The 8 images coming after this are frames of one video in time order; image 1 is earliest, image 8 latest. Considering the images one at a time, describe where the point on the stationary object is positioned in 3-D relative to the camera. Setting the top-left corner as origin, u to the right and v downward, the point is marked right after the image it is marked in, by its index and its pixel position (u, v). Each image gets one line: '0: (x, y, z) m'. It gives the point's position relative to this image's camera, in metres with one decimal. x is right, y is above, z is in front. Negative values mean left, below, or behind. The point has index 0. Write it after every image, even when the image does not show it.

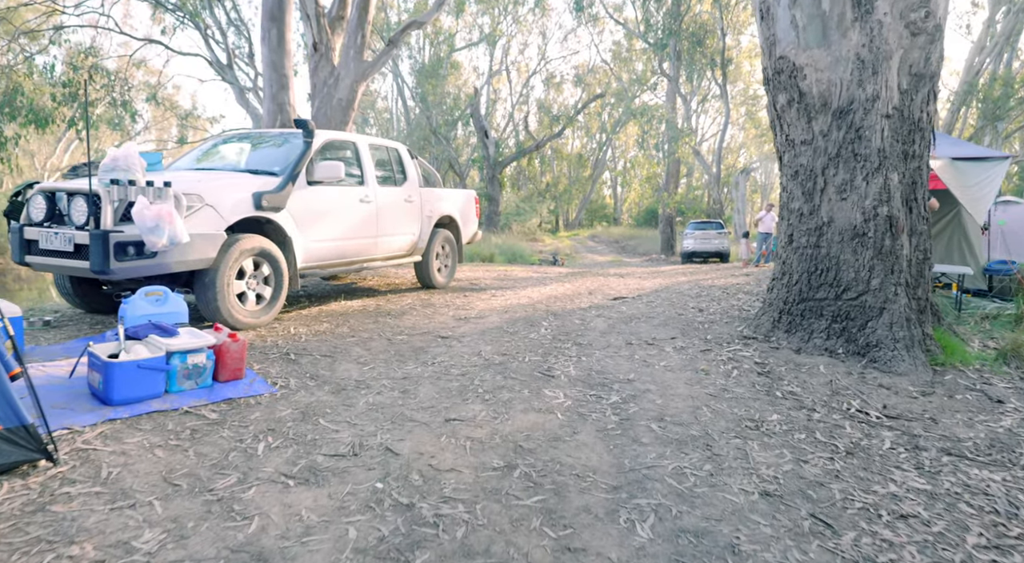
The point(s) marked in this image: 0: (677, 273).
0: (+3.2, +0.1, +12.1) m
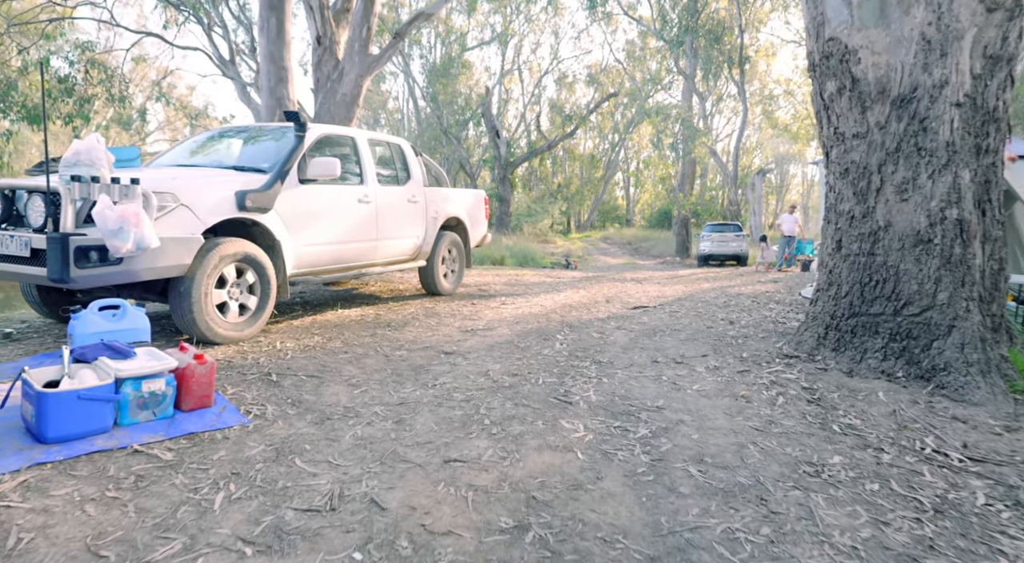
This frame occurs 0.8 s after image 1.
0: (+3.4, 0.0, +11.4) m
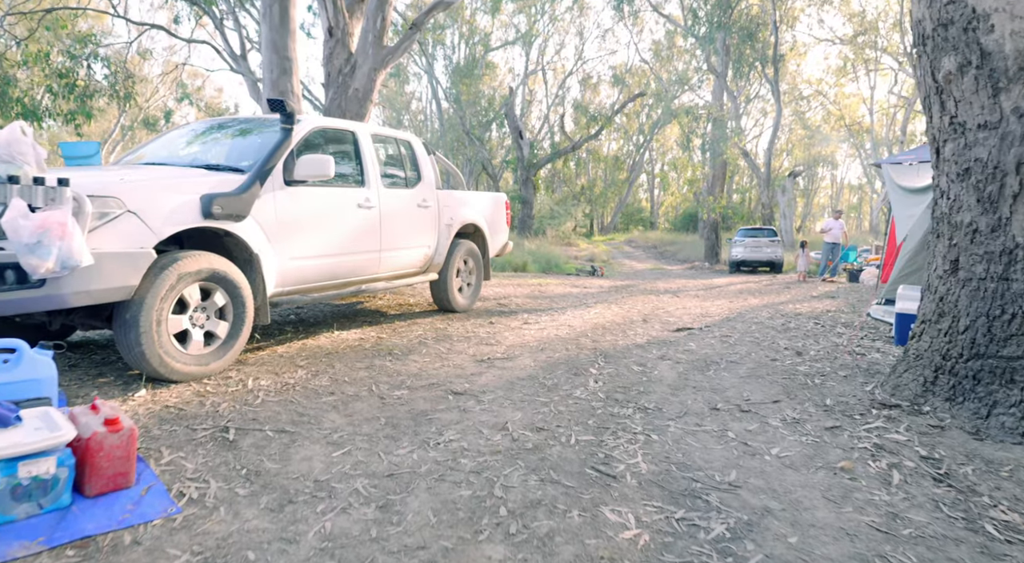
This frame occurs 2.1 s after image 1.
0: (+3.8, -0.2, +10.3) m
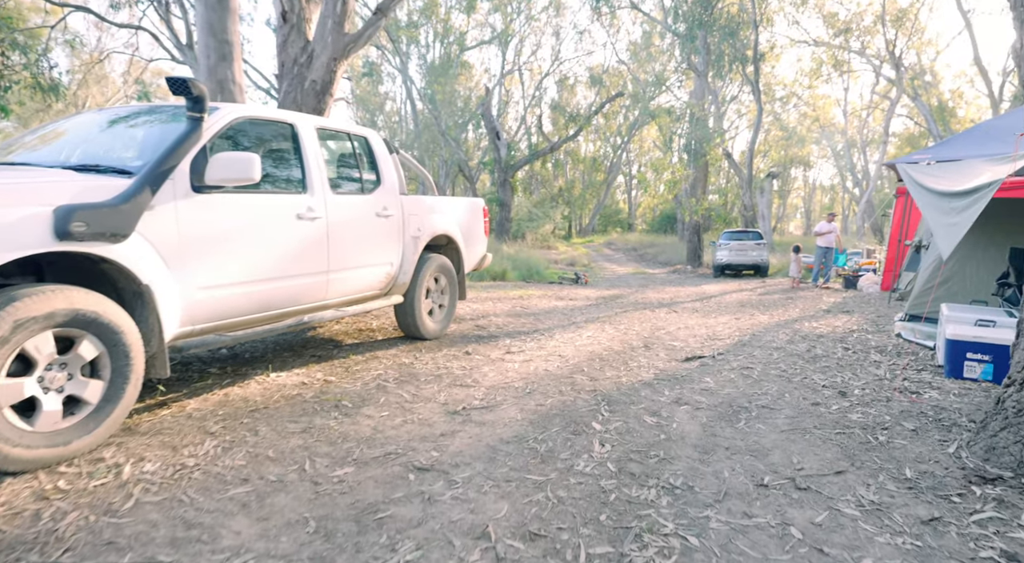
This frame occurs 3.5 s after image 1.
0: (+3.5, -0.4, +9.3) m
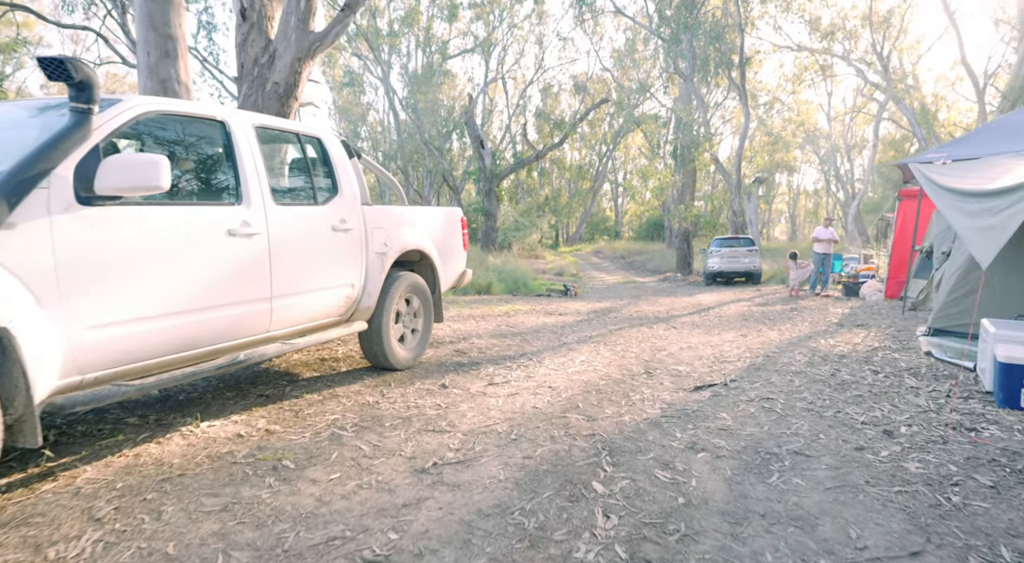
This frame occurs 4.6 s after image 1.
0: (+3.3, -0.6, +8.6) m
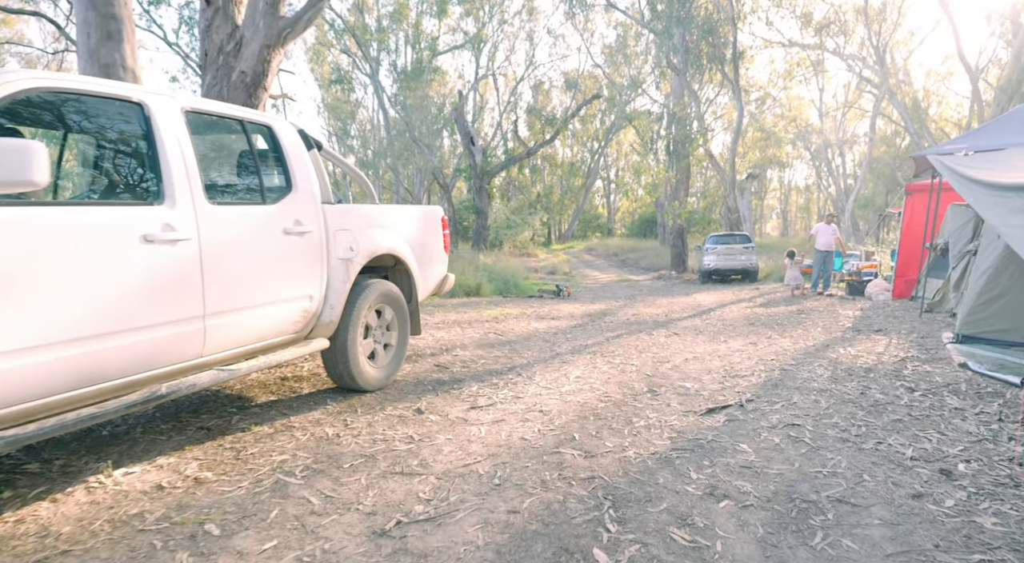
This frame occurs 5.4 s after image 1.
0: (+3.1, -0.6, +8.0) m
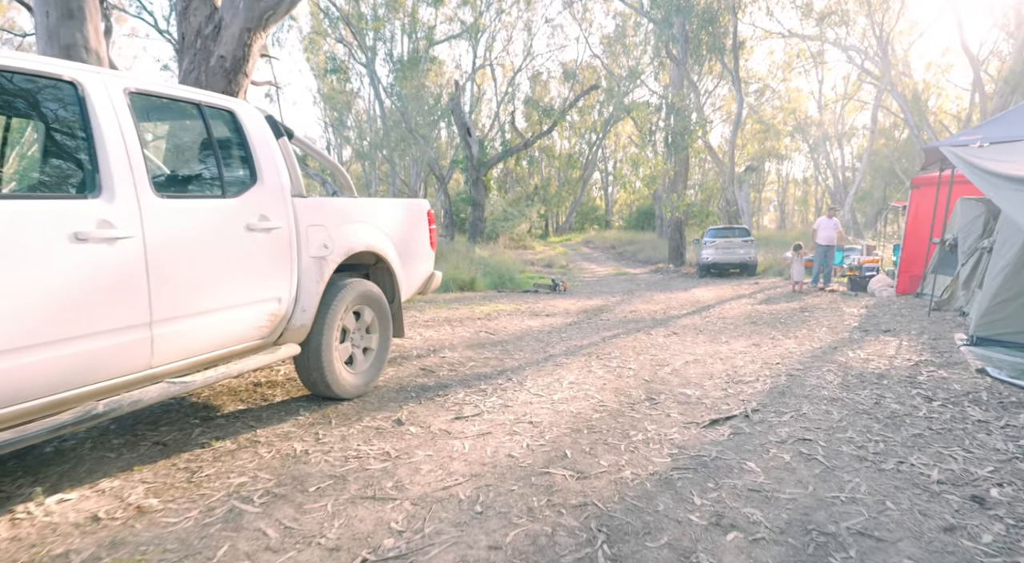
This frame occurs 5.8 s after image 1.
0: (+3.0, -0.6, +7.7) m
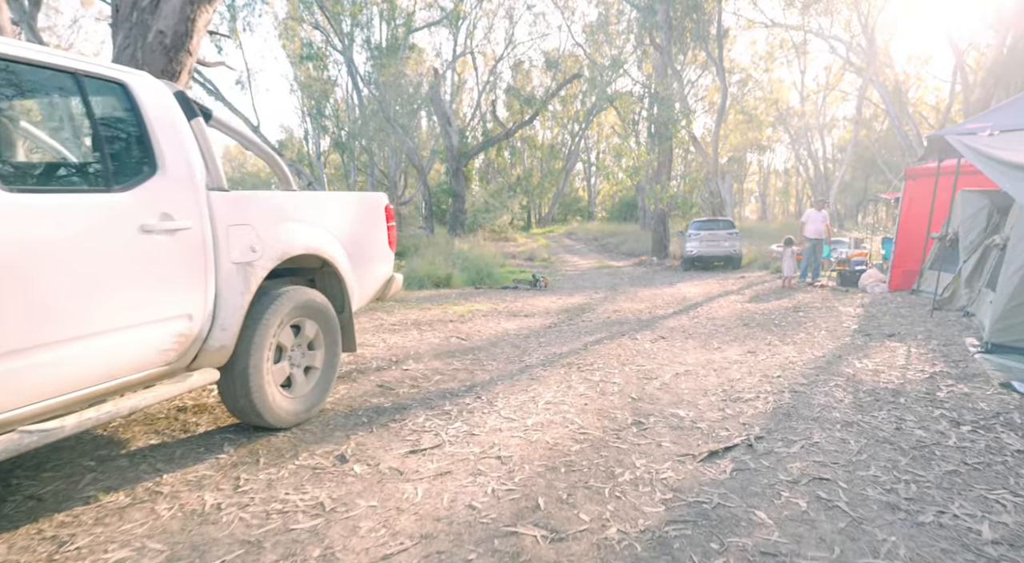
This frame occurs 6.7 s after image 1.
0: (+2.7, -0.5, +7.1) m
